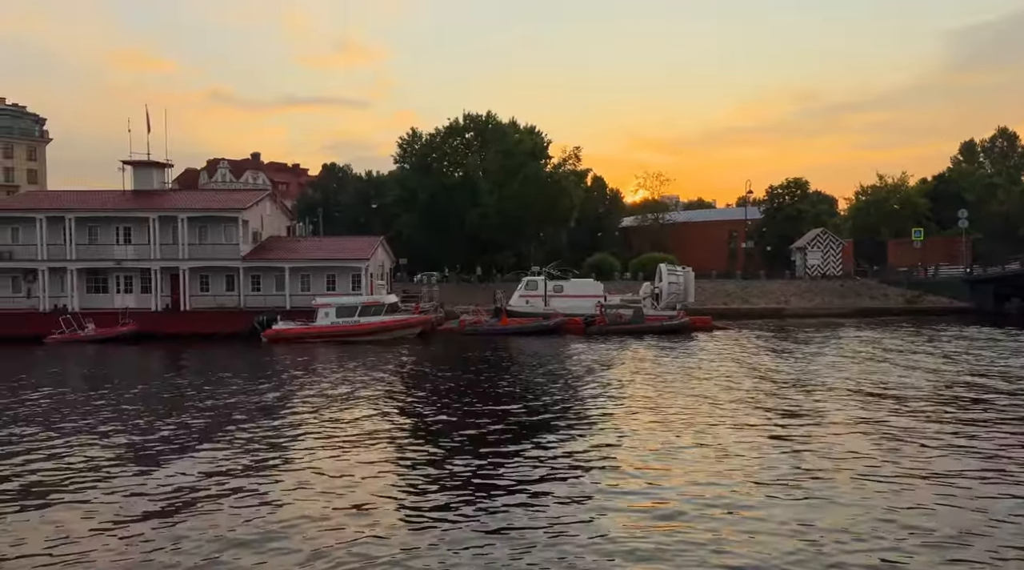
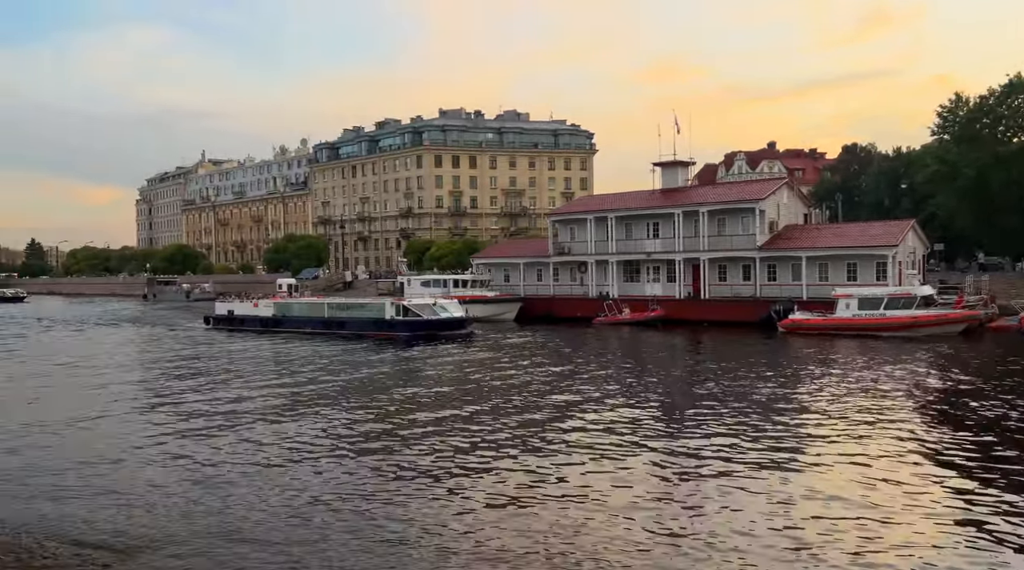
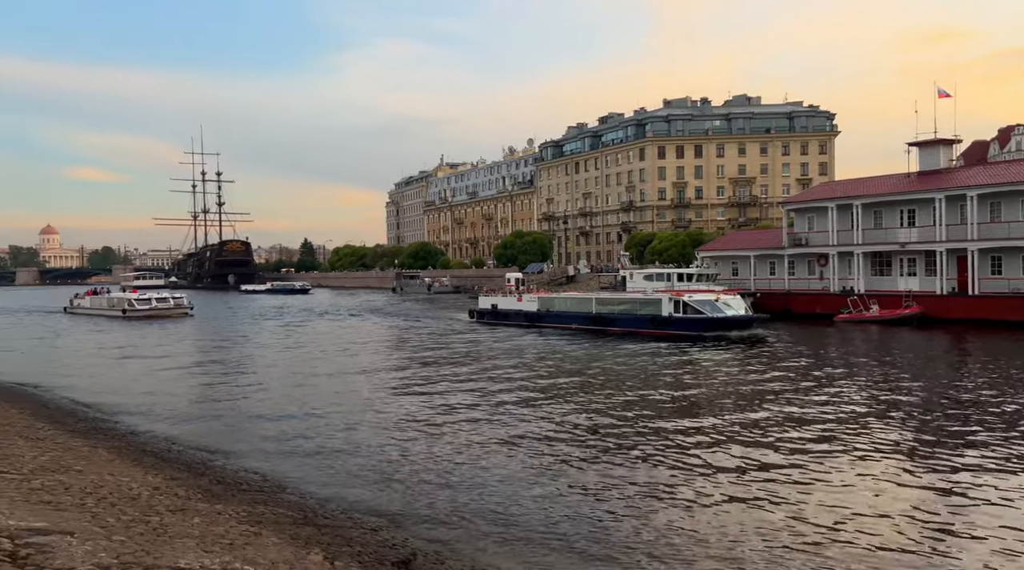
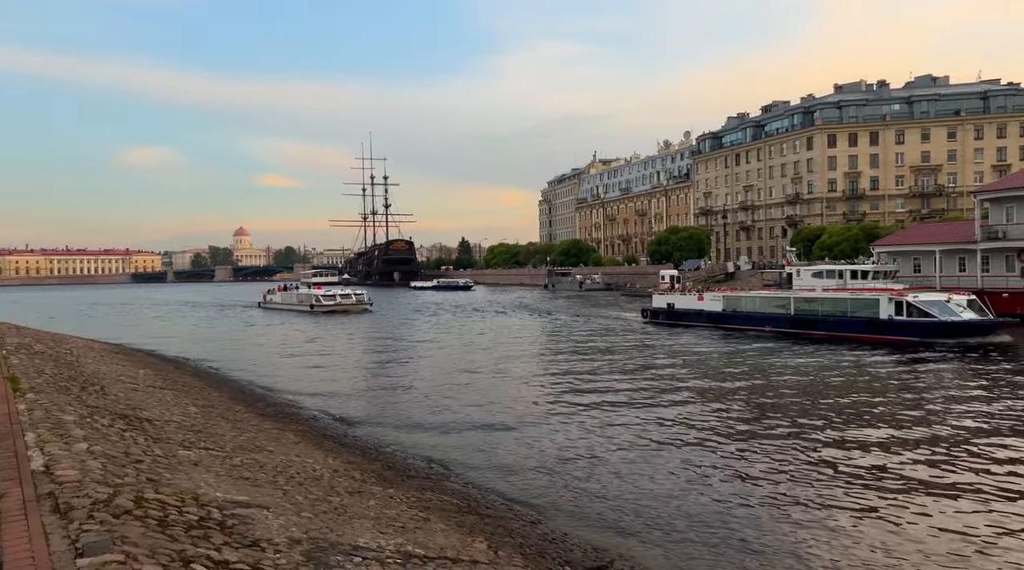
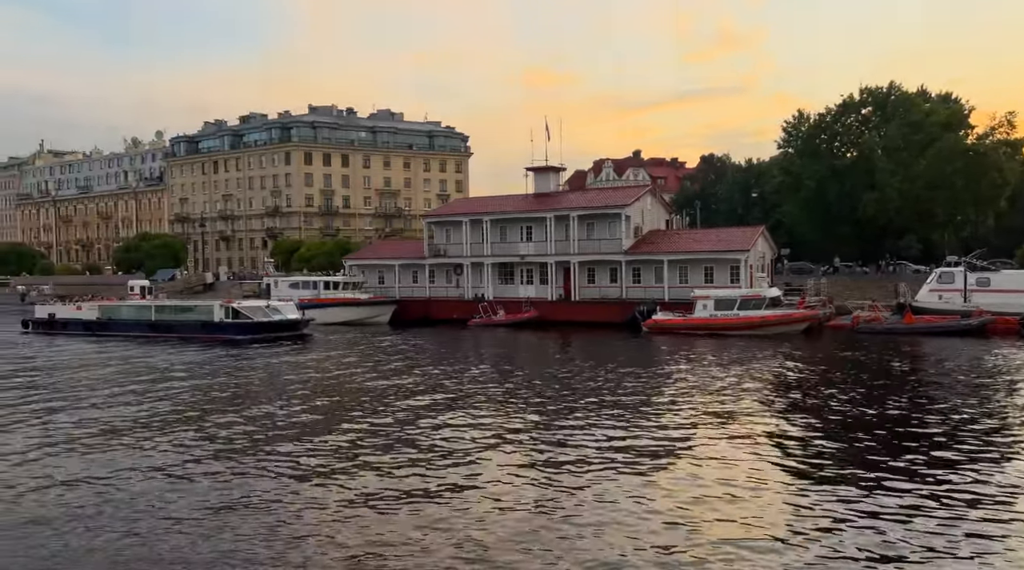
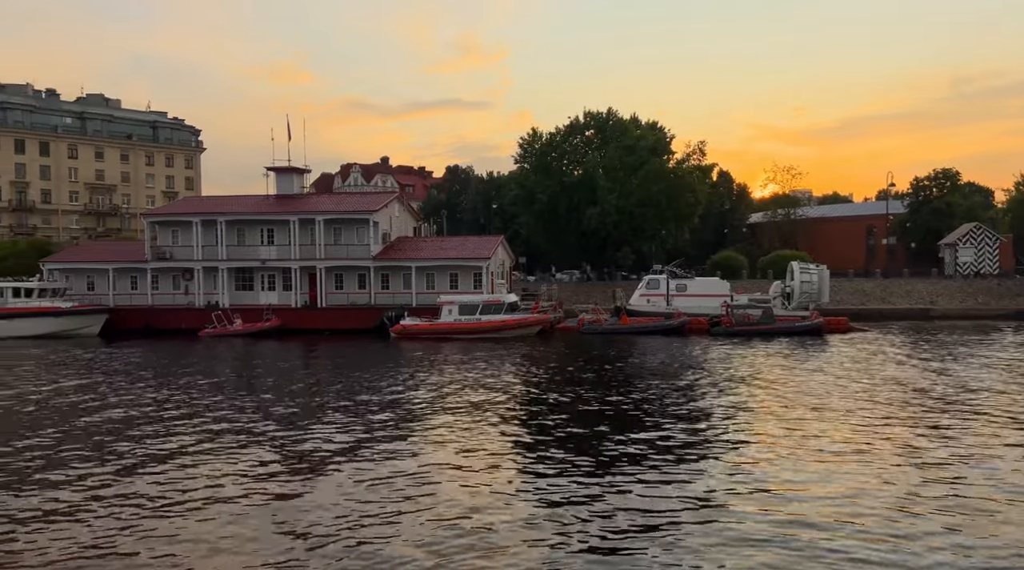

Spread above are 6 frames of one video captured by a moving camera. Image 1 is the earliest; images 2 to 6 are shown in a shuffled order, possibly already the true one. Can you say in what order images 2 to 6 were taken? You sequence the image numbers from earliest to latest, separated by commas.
6, 5, 2, 3, 4
